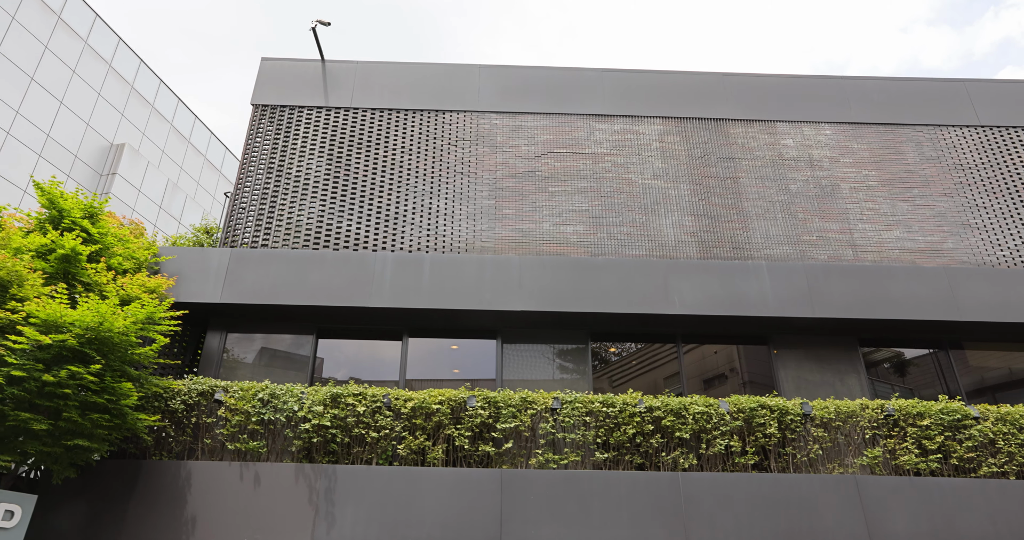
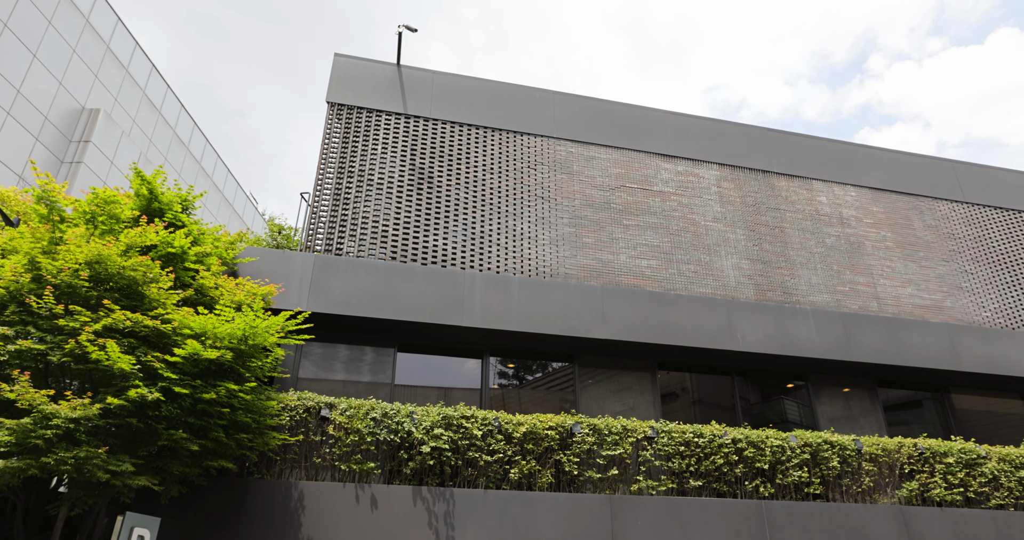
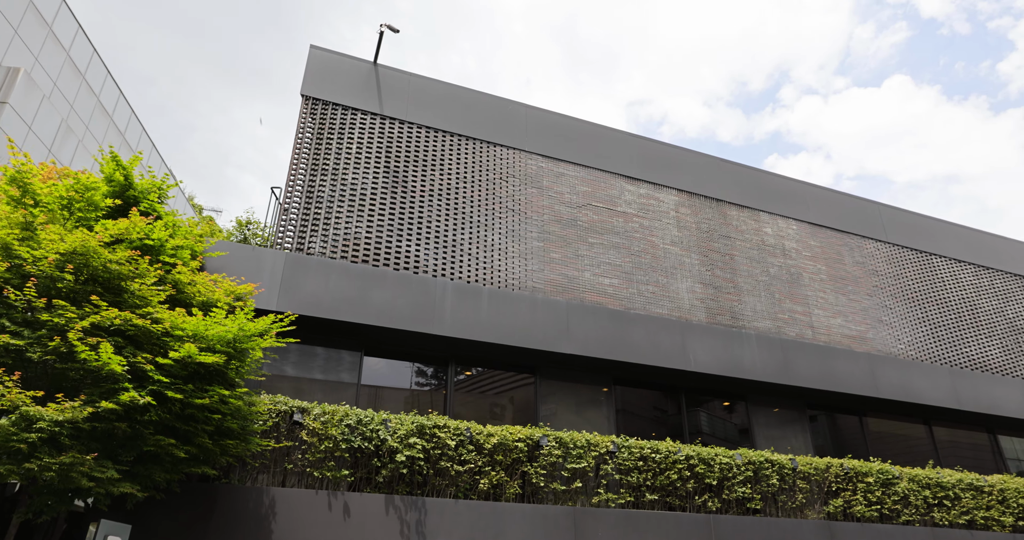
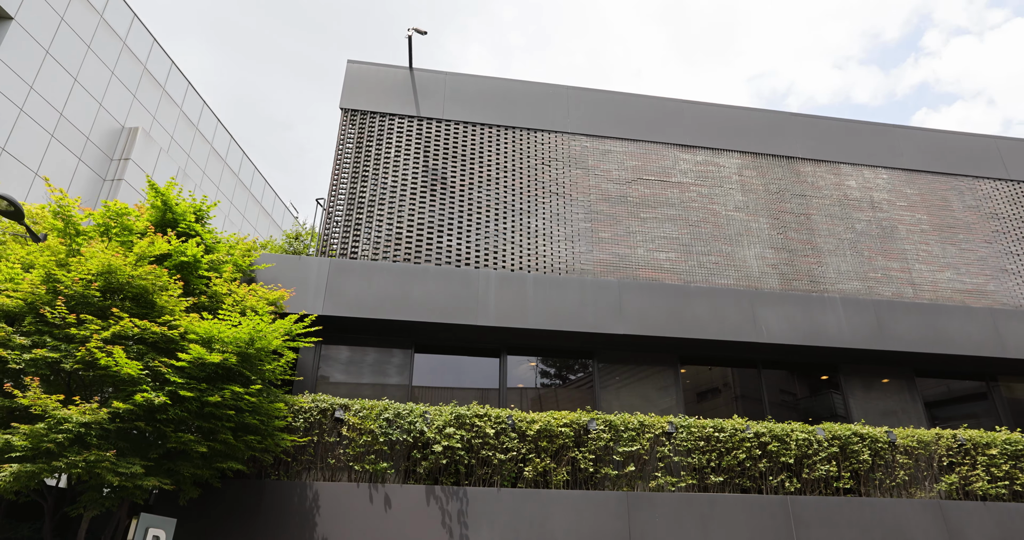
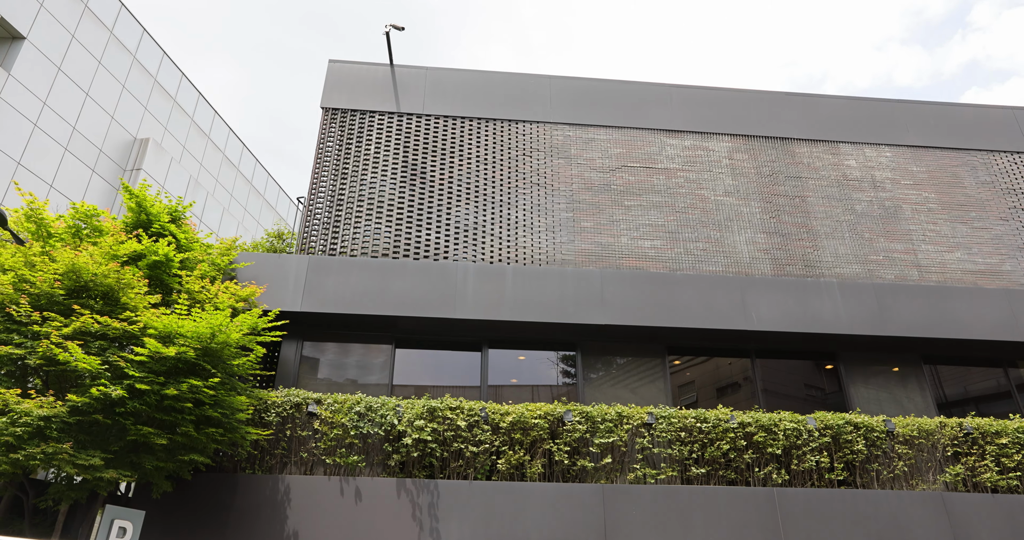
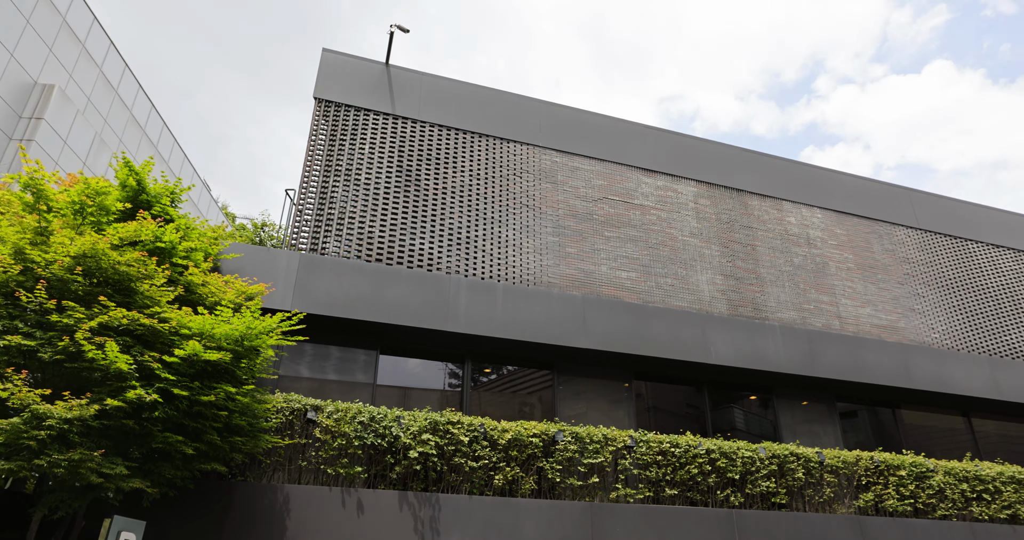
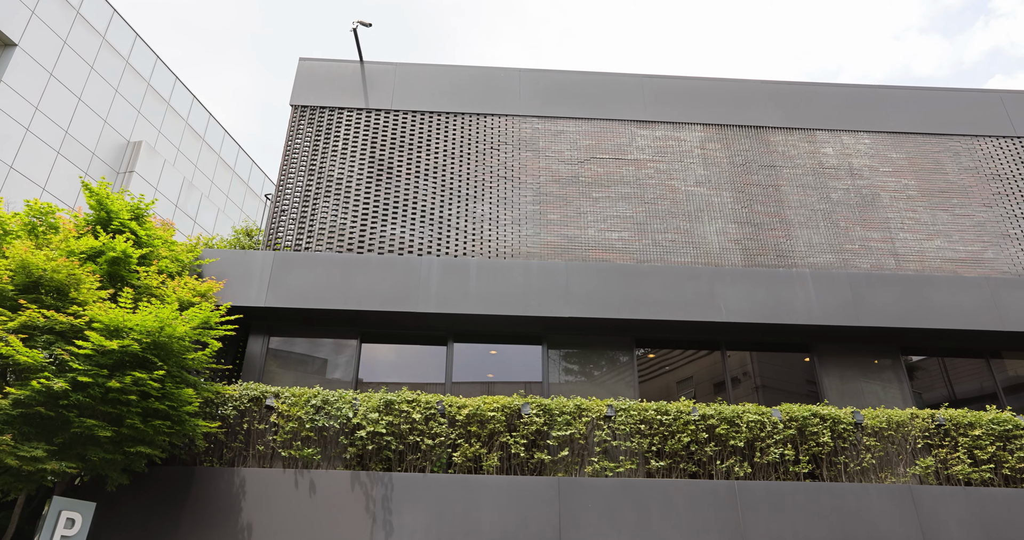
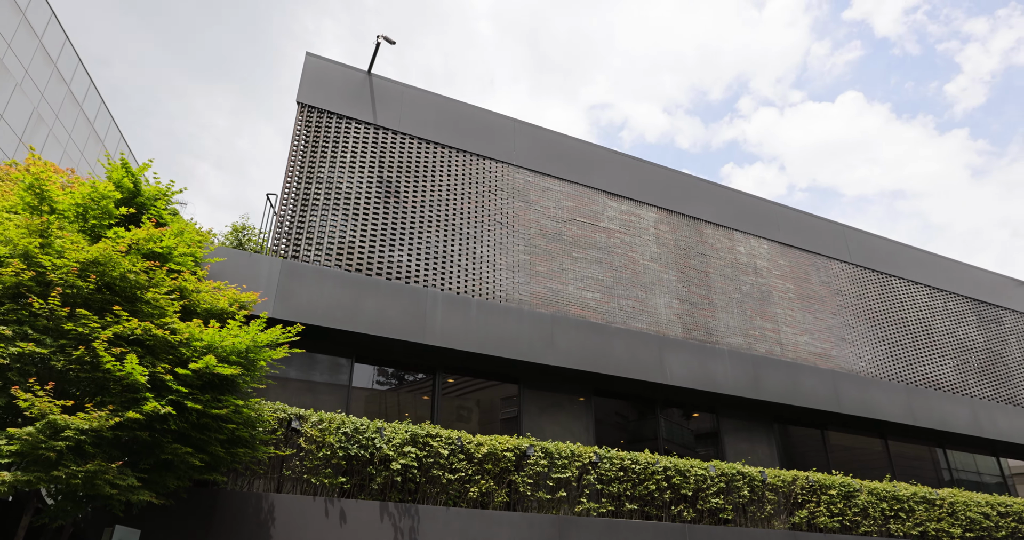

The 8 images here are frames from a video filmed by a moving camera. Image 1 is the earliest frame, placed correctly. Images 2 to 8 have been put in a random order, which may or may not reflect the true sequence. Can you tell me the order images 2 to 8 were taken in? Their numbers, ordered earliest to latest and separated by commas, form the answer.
7, 5, 4, 2, 6, 3, 8
